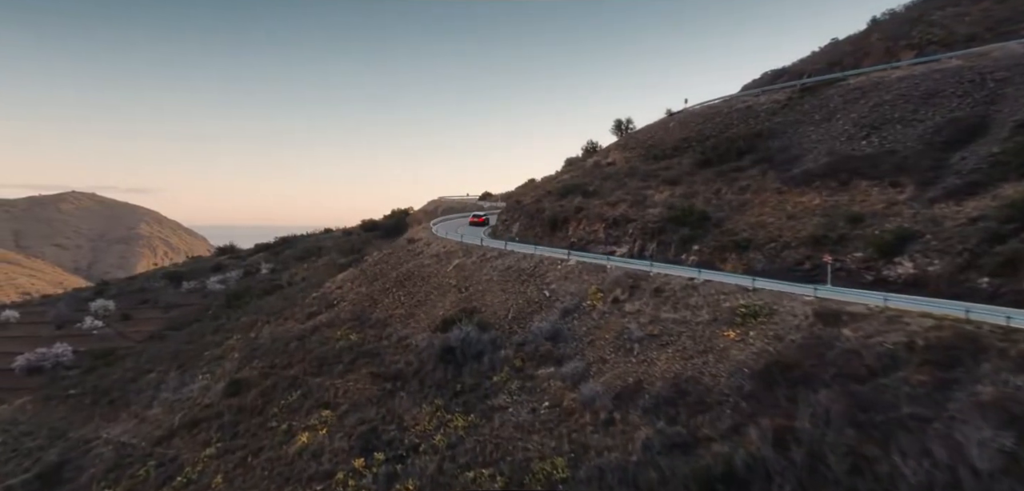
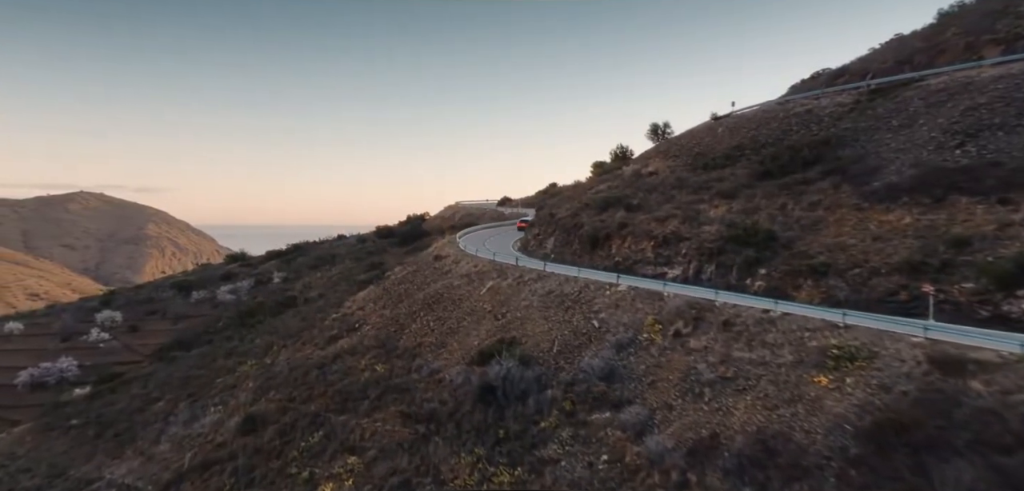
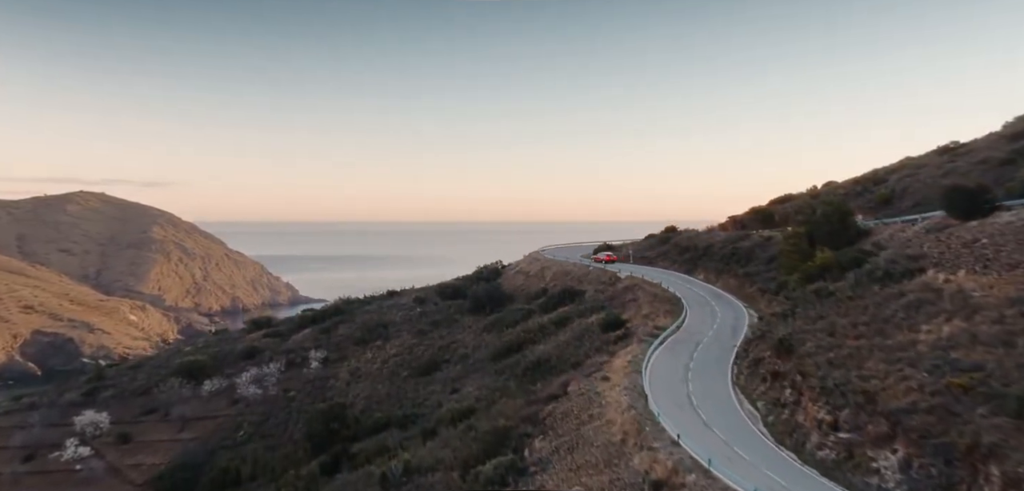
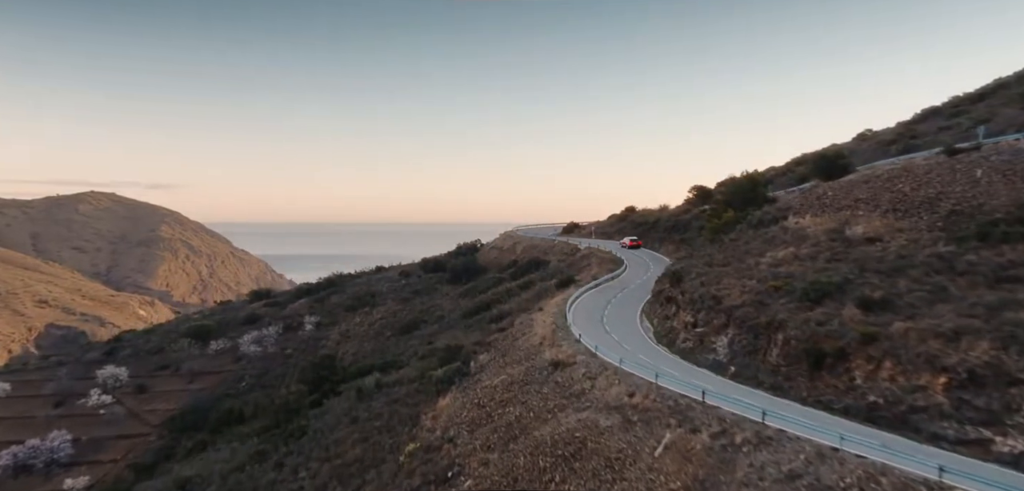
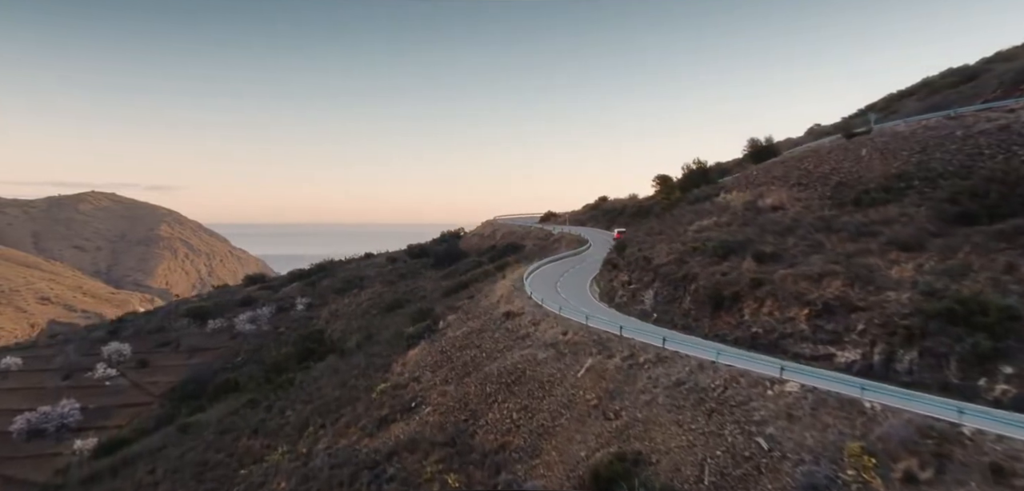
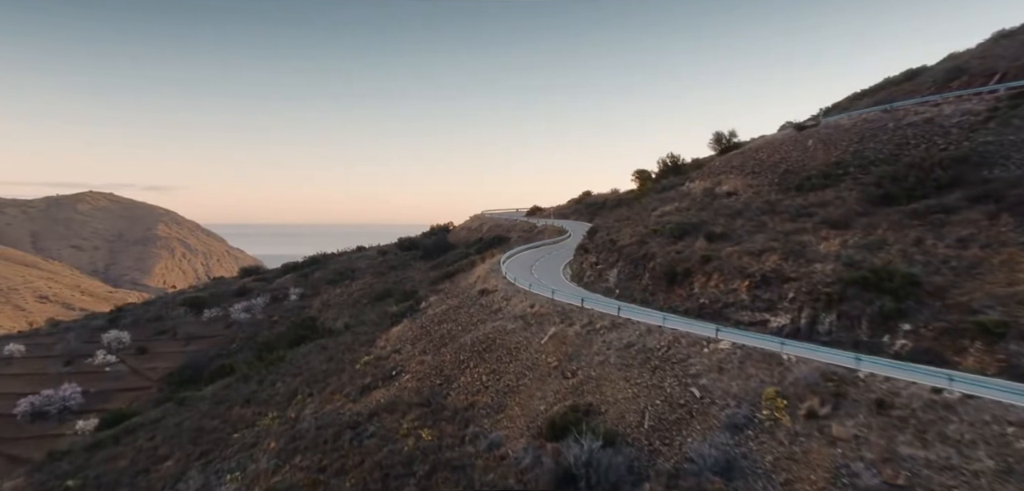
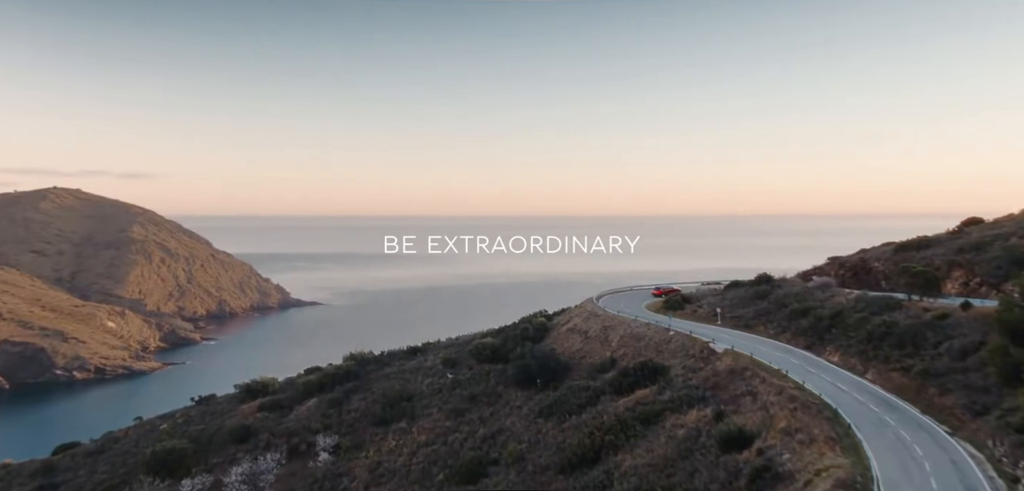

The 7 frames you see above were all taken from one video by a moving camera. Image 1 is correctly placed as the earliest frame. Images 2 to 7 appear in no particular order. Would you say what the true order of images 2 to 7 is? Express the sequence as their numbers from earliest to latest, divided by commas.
2, 6, 5, 4, 3, 7
